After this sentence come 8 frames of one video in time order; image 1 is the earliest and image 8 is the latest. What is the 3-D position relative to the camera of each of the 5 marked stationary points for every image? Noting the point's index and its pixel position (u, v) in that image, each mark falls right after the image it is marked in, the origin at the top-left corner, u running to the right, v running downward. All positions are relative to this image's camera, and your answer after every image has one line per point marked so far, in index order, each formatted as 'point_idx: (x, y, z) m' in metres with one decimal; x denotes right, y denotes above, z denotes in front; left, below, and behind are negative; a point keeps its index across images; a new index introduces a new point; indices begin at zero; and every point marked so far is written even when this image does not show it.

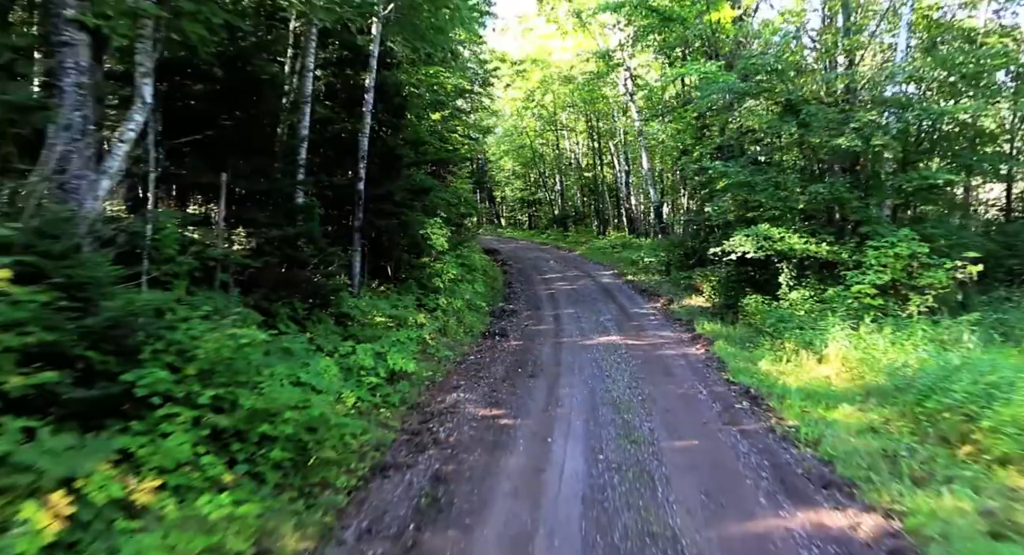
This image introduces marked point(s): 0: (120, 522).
0: (-2.8, -1.7, +3.9) m
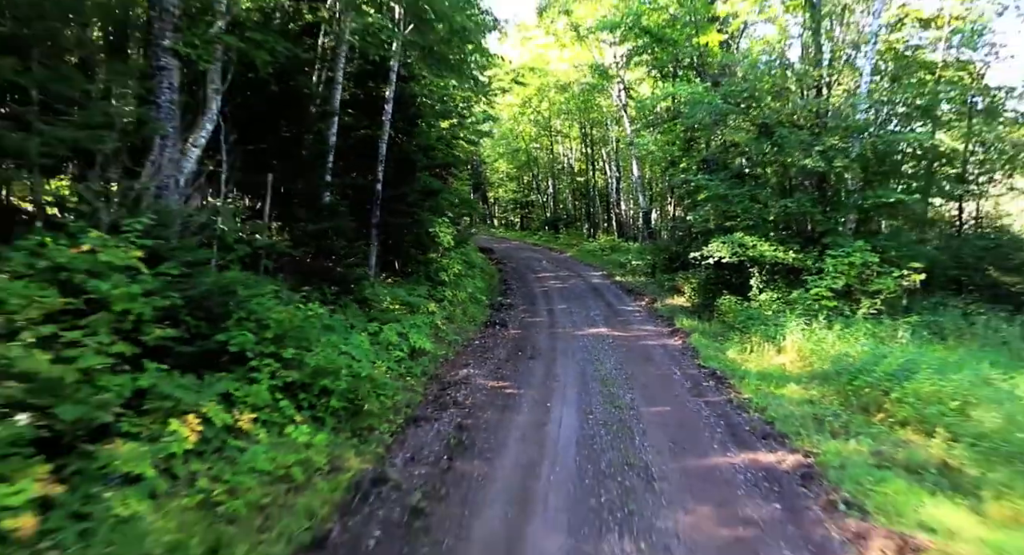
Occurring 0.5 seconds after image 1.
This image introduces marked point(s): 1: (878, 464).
0: (-2.6, -1.5, +5.3) m
1: (+3.5, -1.8, +5.4) m
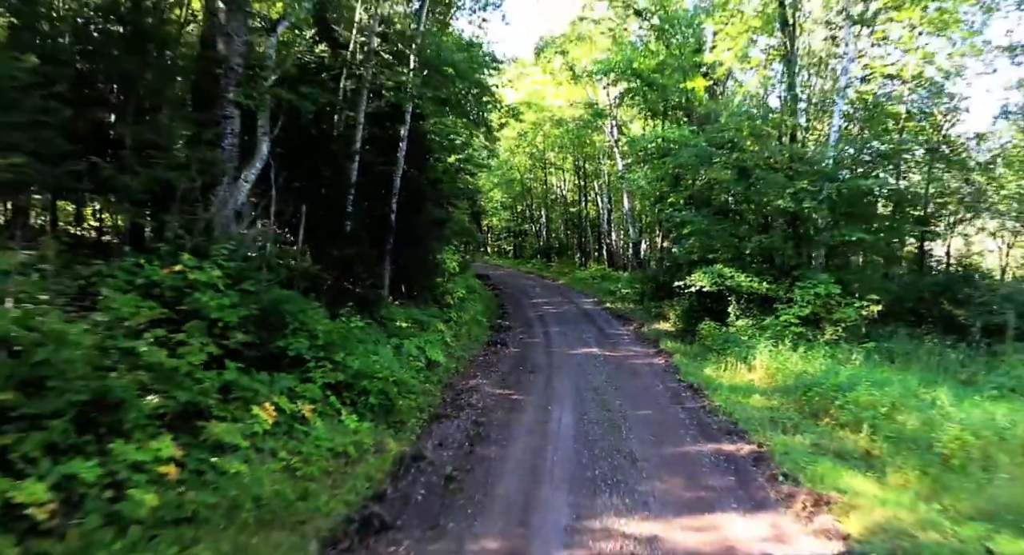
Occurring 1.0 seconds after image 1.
0: (-2.5, -1.7, +6.5) m
1: (+3.7, -2.1, +6.8) m
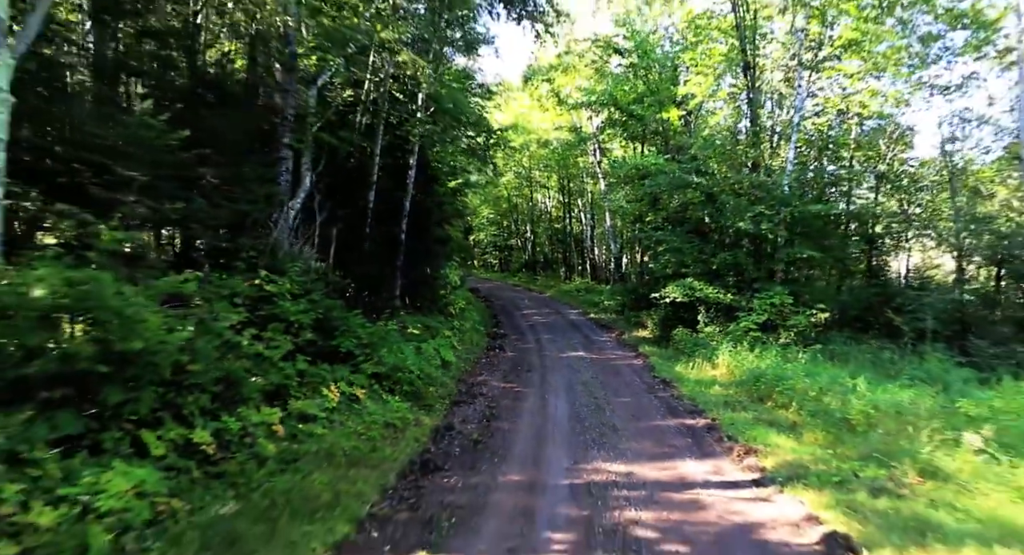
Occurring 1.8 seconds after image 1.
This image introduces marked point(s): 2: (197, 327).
0: (-2.3, -1.9, +8.4) m
1: (+3.8, -2.3, +8.8) m
2: (-3.6, -0.5, +6.4) m
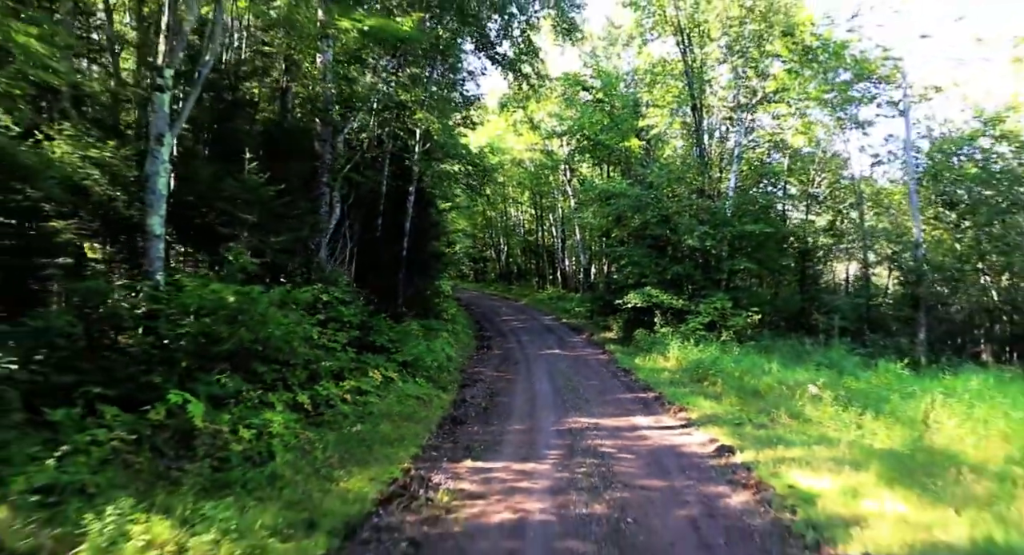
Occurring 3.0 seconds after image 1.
0: (-2.4, -2.1, +11.1) m
1: (+3.8, -2.5, +11.9) m
2: (-3.5, -0.7, +9.1) m
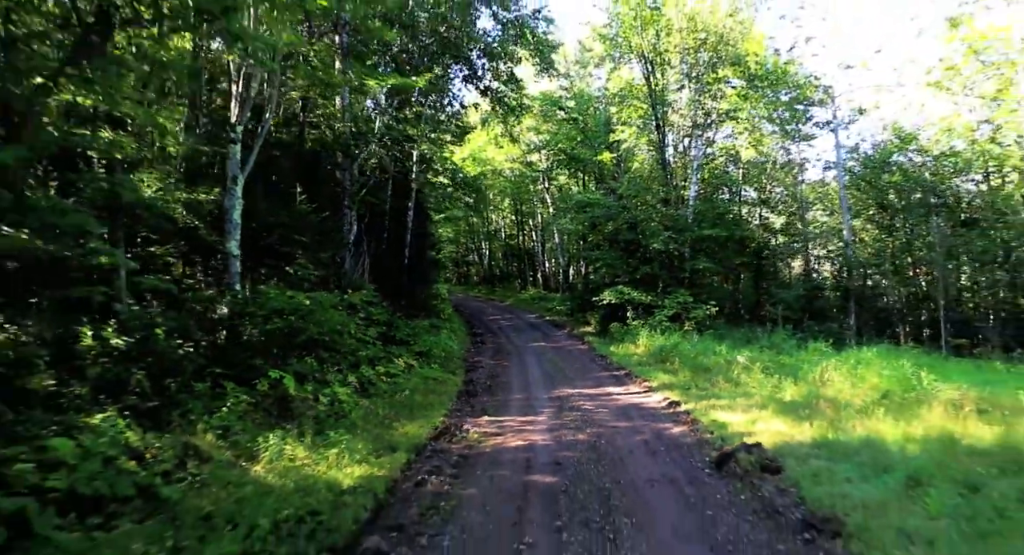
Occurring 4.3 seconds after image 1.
0: (-2.4, -2.2, +13.7) m
1: (+3.7, -2.4, +14.7) m
2: (-3.5, -0.9, +11.6) m
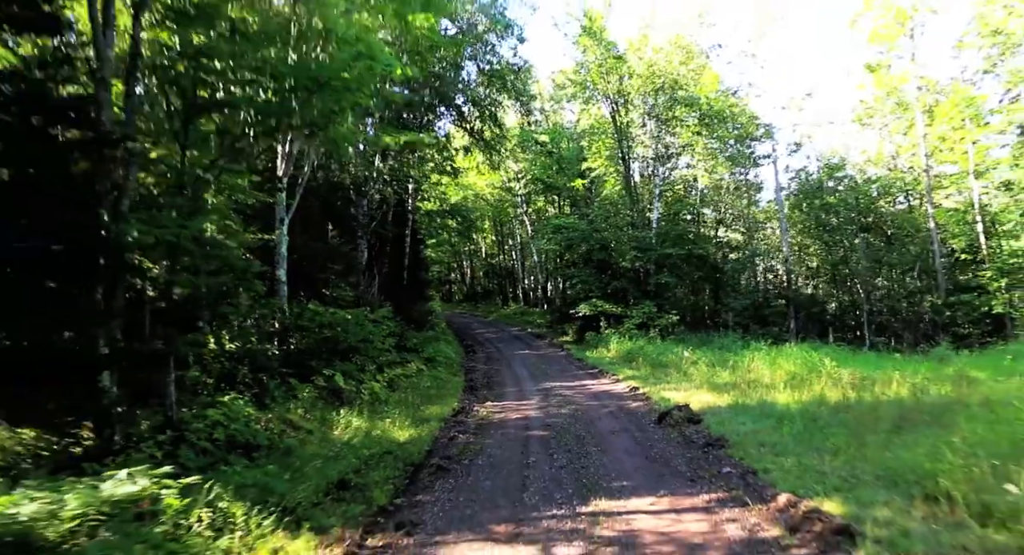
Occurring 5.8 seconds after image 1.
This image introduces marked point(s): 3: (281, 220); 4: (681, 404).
0: (-2.6, -2.7, +16.5) m
1: (+3.4, -2.9, +17.7) m
2: (-3.7, -1.4, +14.4) m
3: (-5.5, +1.4, +13.3) m
4: (+3.3, -2.5, +10.8) m
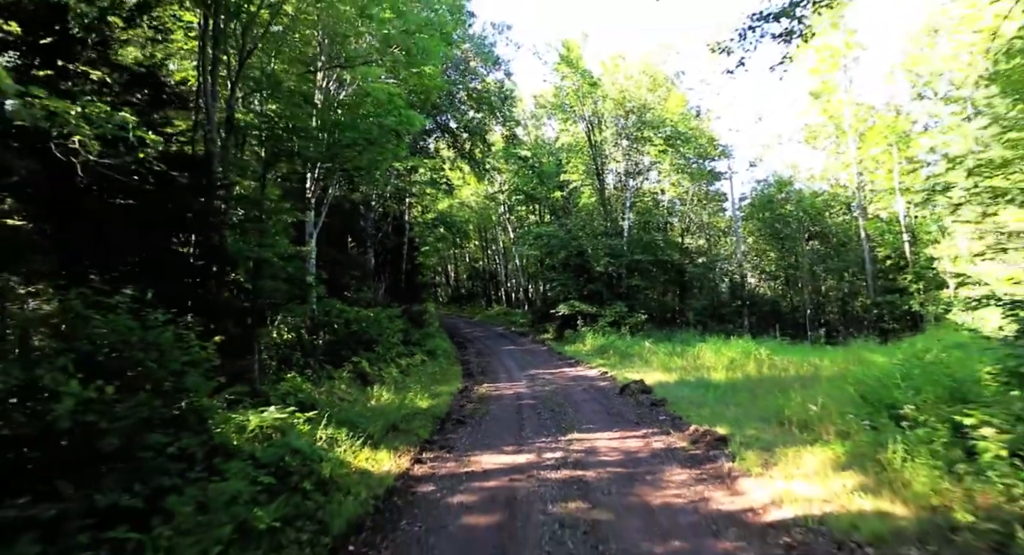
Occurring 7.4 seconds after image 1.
0: (-3.0, -2.9, +19.2) m
1: (+3.0, -3.0, +20.7) m
2: (-4.0, -1.5, +17.1) m
3: (-5.7, +1.2, +16.0) m
4: (+3.1, -2.6, +13.8) m
